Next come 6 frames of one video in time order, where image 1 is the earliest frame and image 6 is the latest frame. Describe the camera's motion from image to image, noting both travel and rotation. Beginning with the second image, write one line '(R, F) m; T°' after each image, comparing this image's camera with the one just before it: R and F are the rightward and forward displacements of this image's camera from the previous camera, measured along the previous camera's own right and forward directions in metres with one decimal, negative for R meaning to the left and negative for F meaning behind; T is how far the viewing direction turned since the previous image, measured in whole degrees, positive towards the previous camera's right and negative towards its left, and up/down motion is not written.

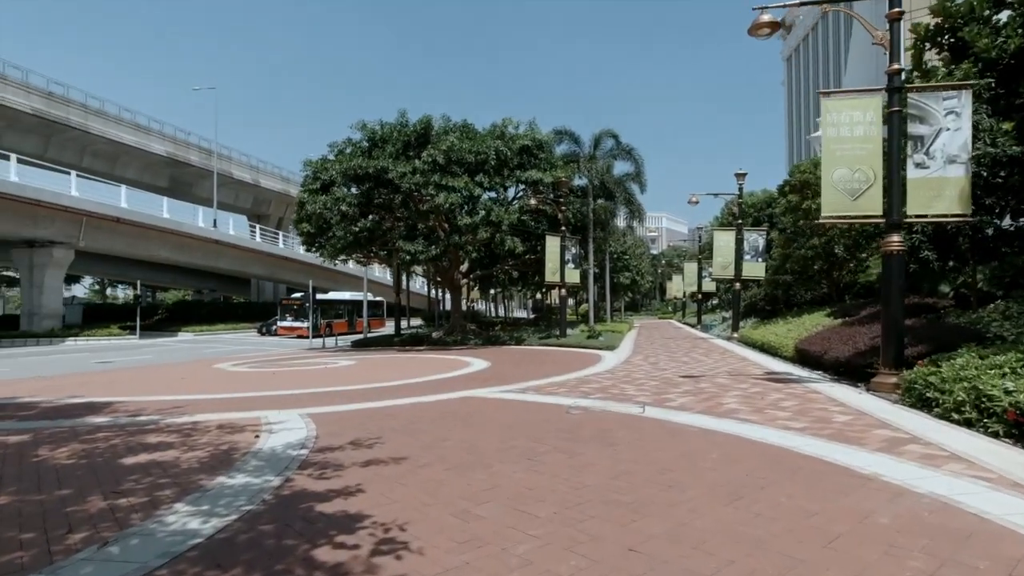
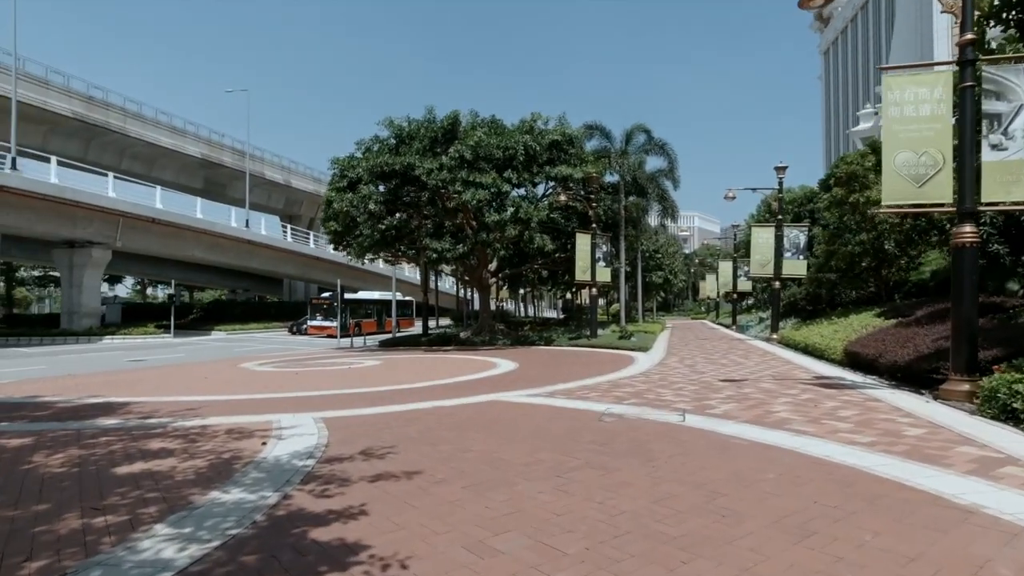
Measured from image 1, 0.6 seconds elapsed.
(0.0, +0.7) m; -3°
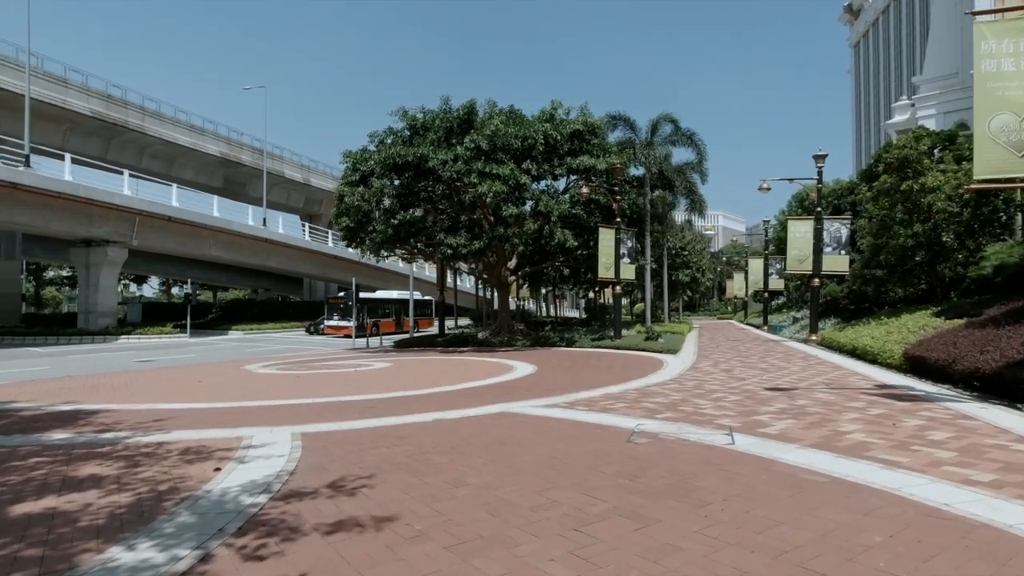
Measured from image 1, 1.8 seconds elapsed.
(+0.1, +1.5) m; -2°
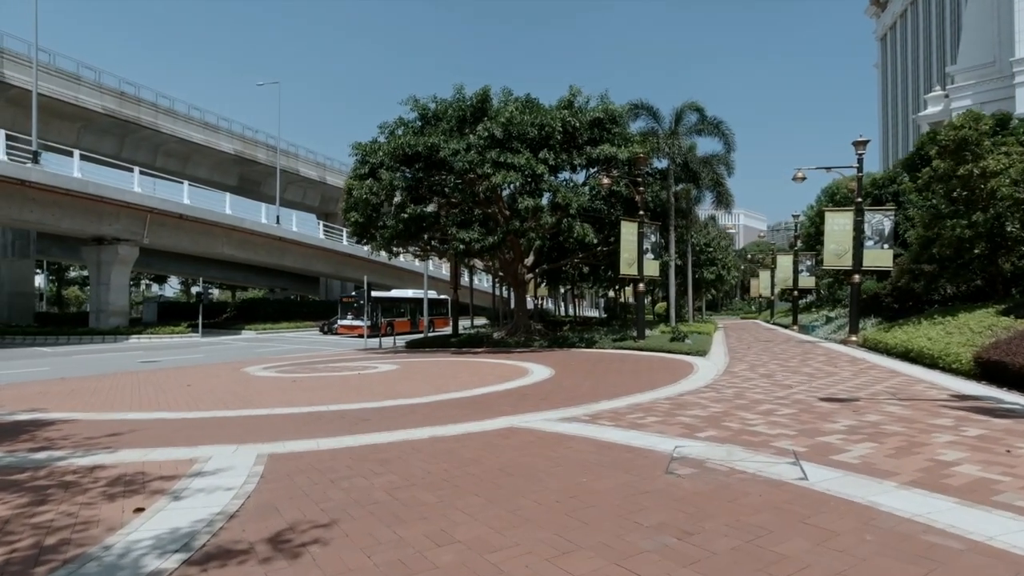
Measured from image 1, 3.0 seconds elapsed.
(+0.1, +1.5) m; -2°
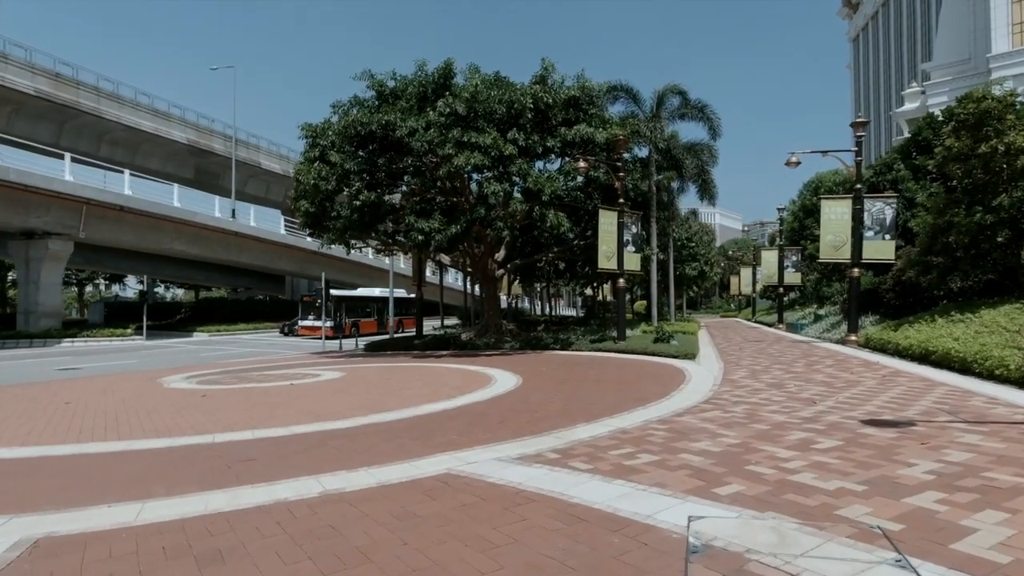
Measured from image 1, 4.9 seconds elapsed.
(+0.4, +2.5) m; +2°
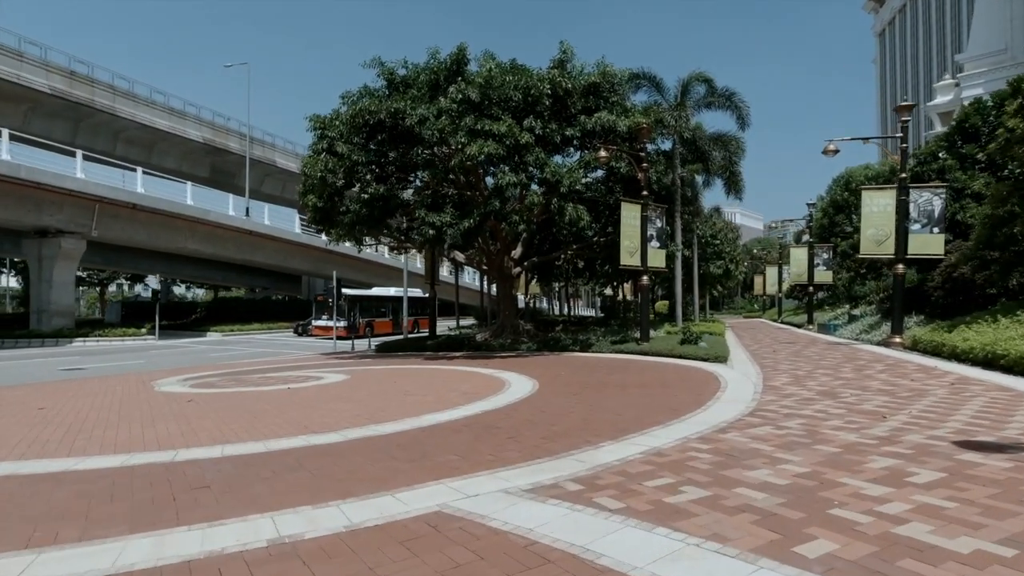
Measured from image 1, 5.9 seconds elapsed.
(+0.1, +1.3) m; -2°
